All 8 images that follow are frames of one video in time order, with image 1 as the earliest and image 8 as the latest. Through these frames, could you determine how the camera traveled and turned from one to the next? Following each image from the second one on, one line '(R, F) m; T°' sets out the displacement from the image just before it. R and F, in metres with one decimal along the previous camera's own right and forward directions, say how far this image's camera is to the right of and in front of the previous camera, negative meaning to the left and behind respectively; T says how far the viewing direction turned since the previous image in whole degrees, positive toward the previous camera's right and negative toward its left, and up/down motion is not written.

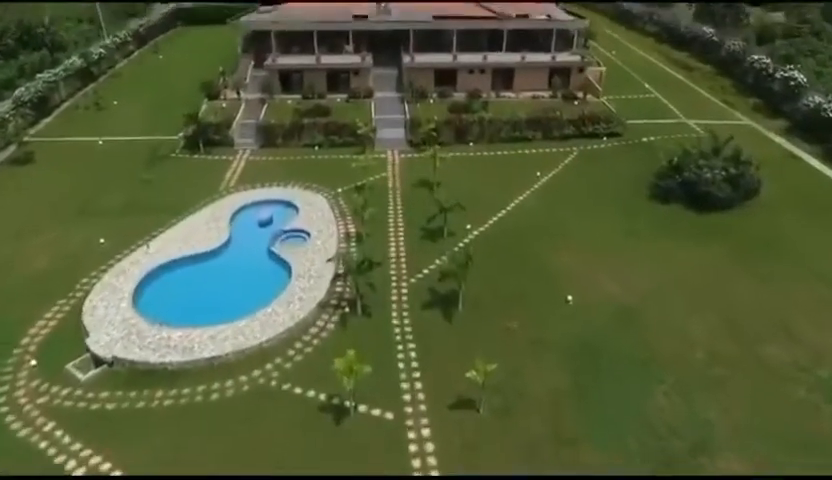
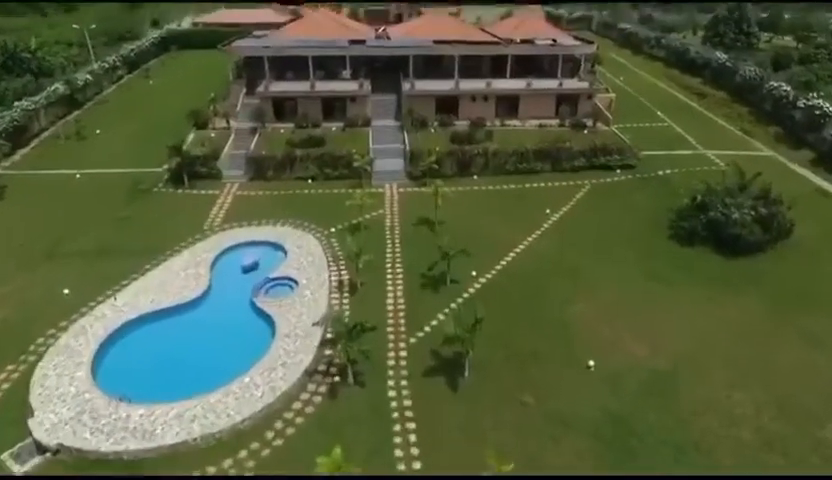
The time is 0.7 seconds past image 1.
(0.0, +2.7) m; 0°
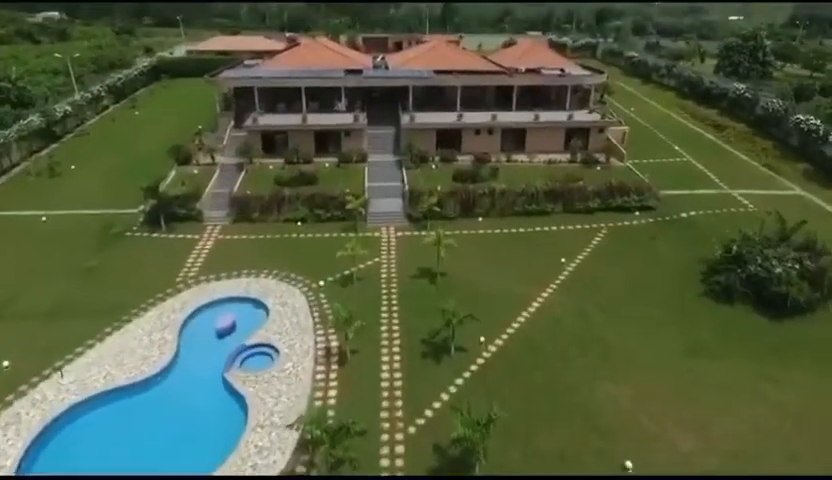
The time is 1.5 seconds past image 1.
(0.0, +3.3) m; 0°
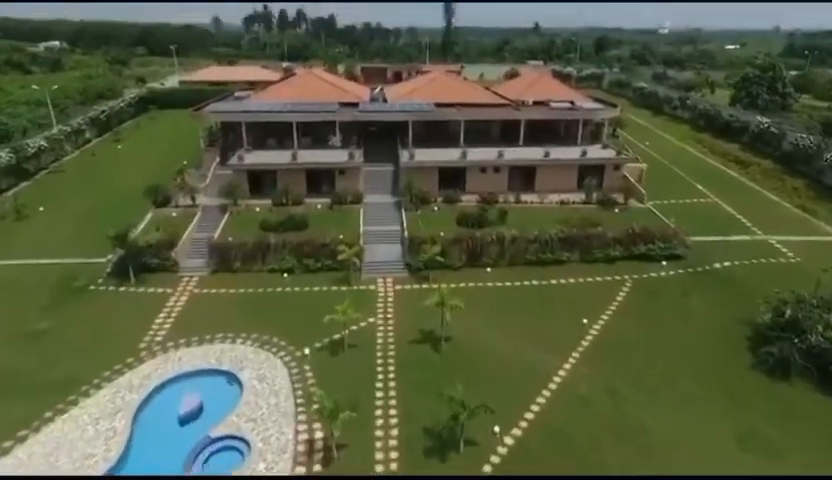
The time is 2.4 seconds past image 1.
(0.0, +3.5) m; 0°
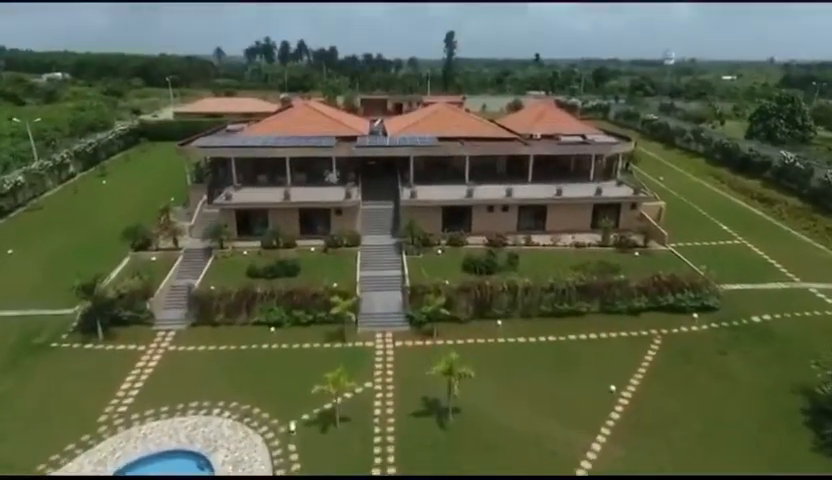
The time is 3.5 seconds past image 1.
(-0.1, +2.9) m; 0°
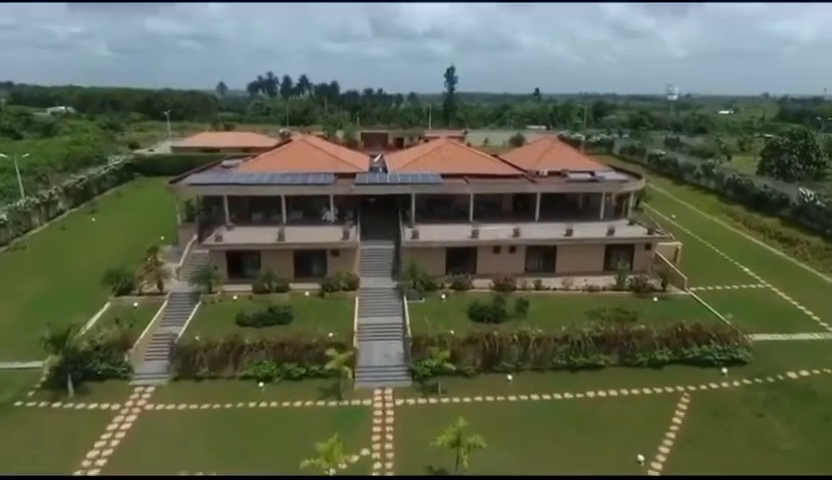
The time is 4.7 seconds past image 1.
(-0.1, +2.0) m; 0°
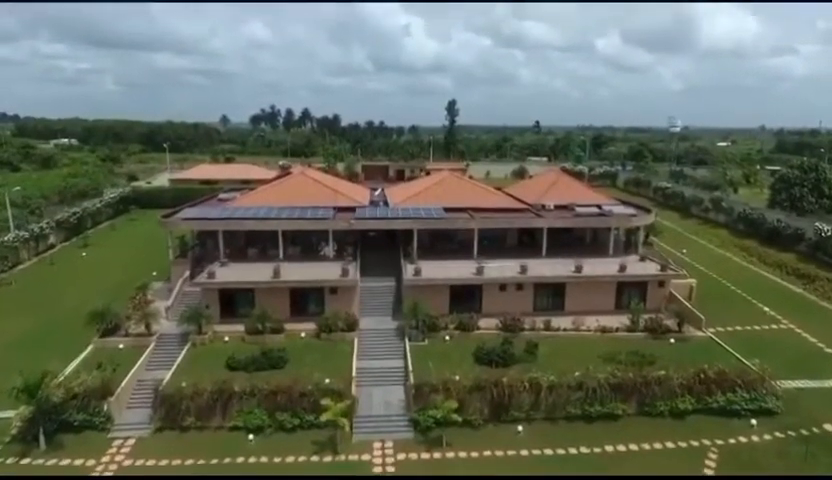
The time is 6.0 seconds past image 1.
(-0.1, +1.4) m; 0°
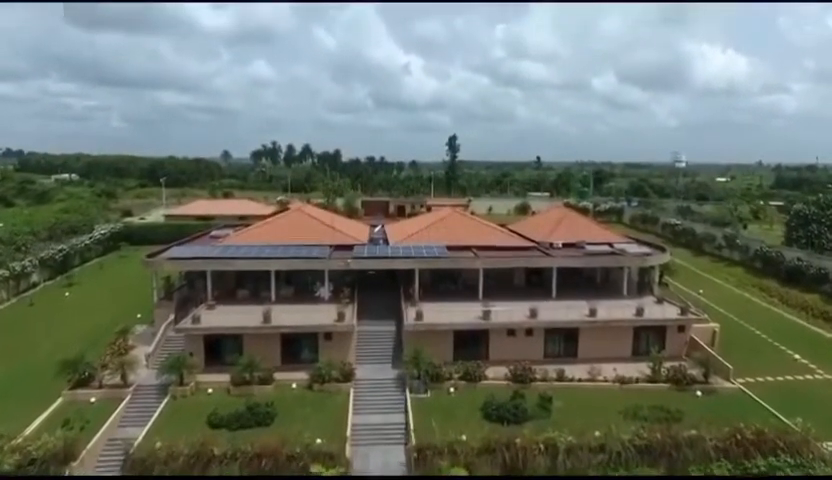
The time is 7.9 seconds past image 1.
(-0.1, +2.0) m; 0°
